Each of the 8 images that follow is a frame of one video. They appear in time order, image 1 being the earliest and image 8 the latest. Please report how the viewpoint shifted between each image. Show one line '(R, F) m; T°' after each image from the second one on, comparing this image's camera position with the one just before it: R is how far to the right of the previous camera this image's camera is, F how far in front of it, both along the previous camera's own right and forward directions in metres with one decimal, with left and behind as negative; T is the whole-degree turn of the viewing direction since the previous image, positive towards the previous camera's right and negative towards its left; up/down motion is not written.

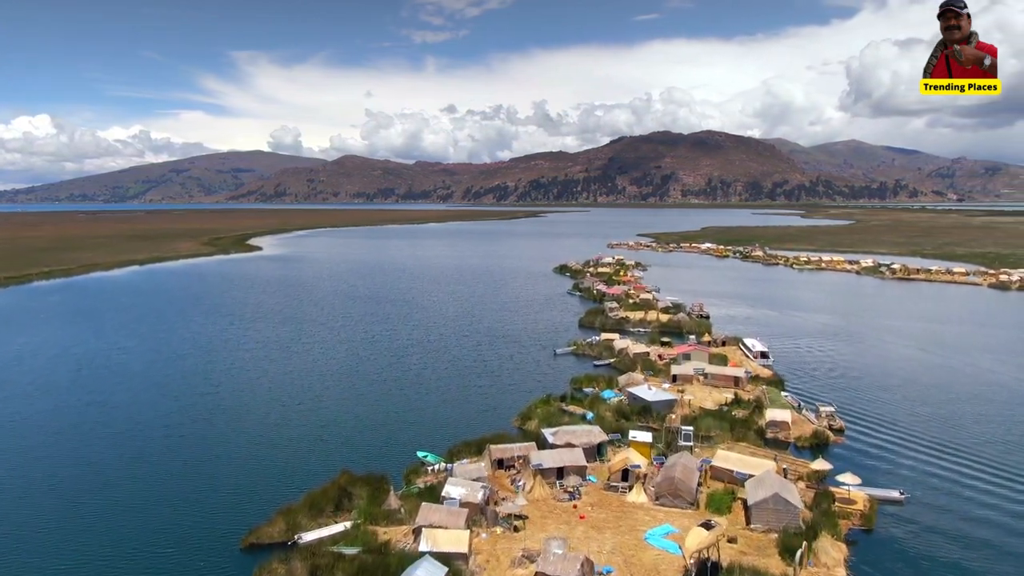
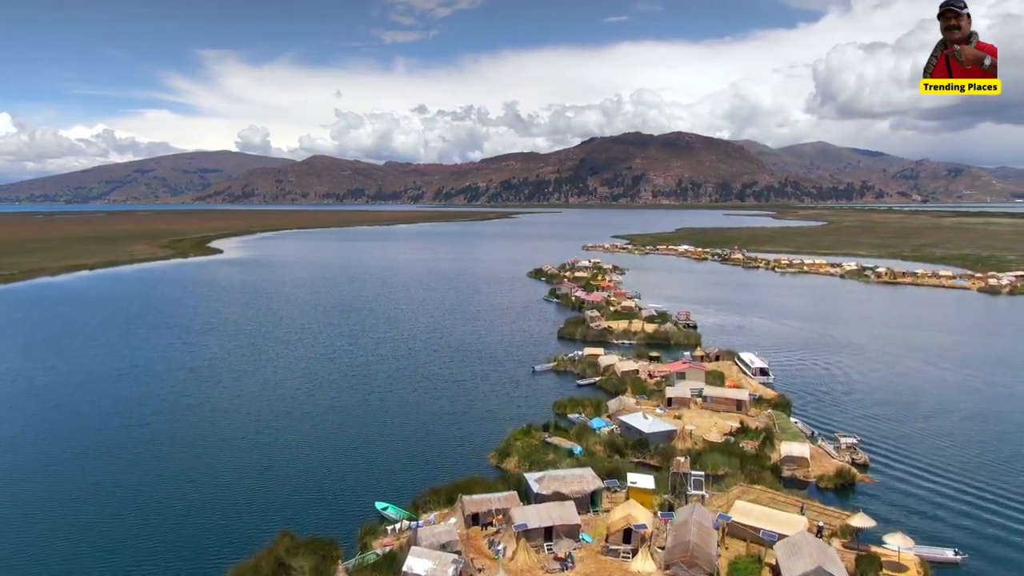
(-0.1, +2.9) m; +2°
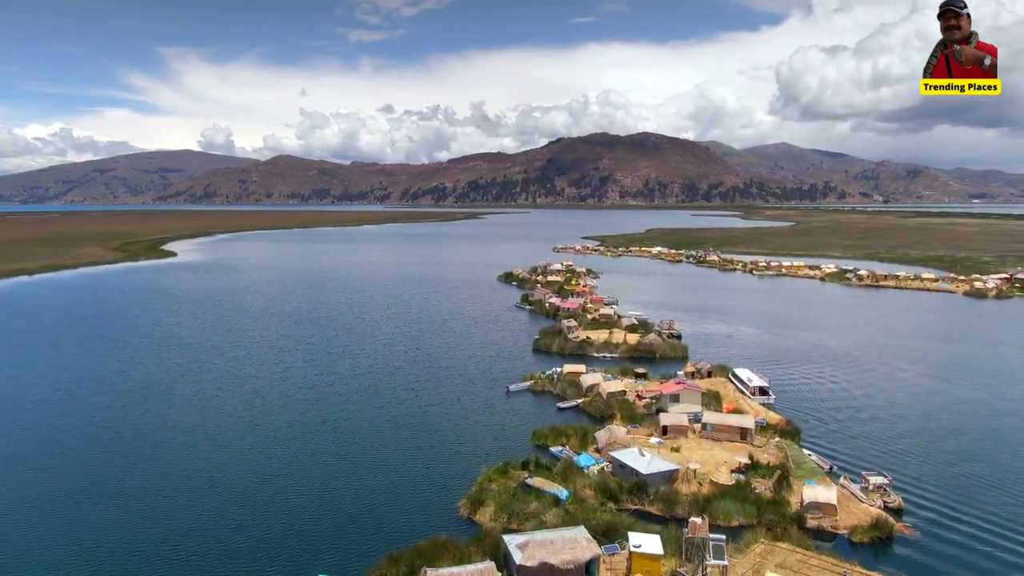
(-0.1, +2.9) m; +2°
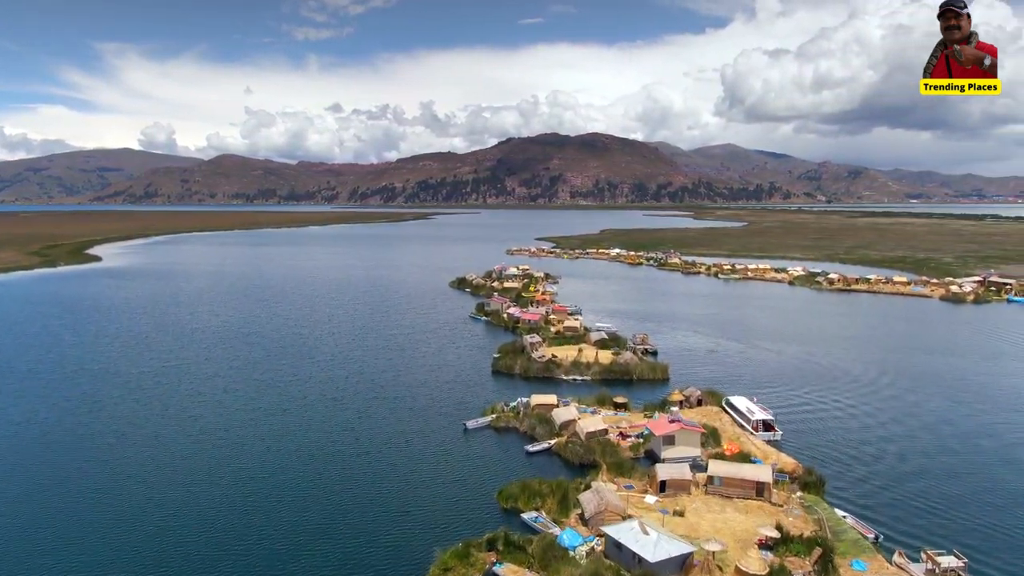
(-0.2, +4.1) m; +4°
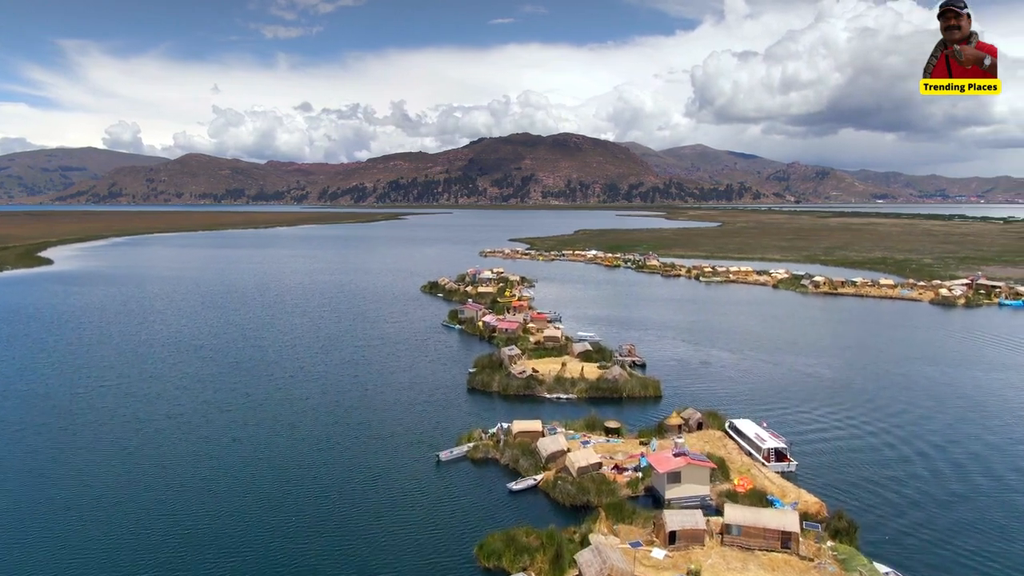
(-0.2, +2.5) m; +2°
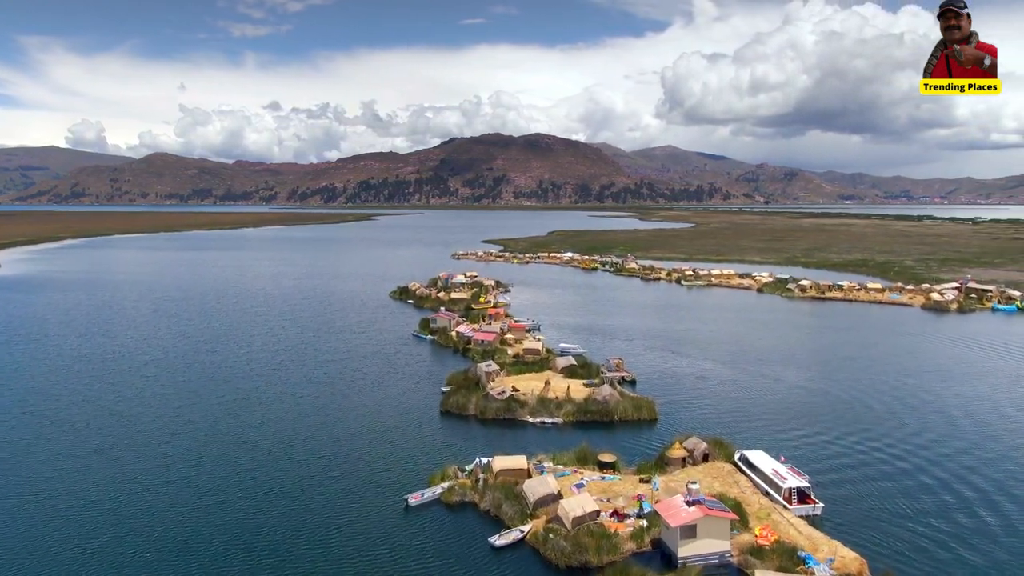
(-0.2, +2.6) m; +2°
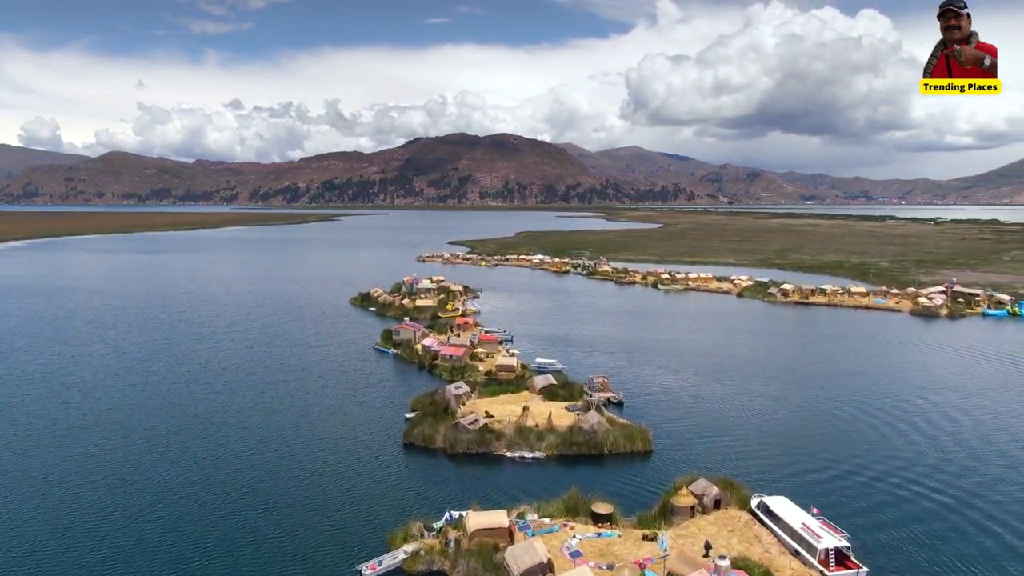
(-0.2, +2.9) m; +2°
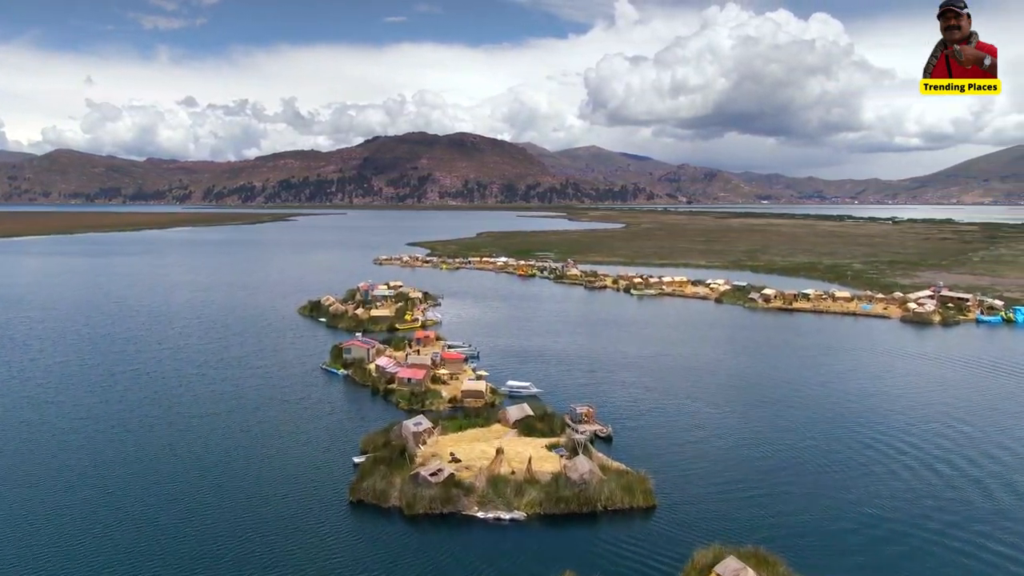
(-0.2, +3.6) m; +3°
